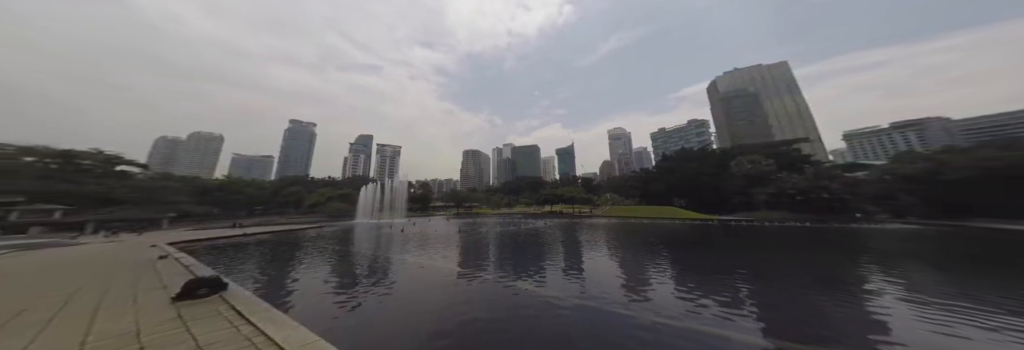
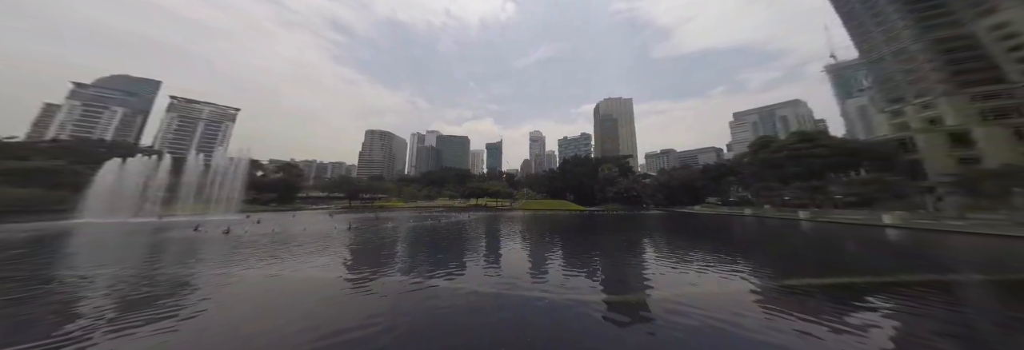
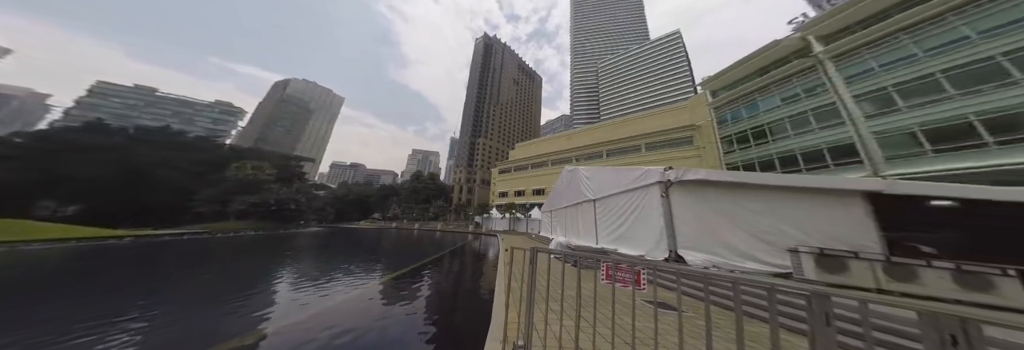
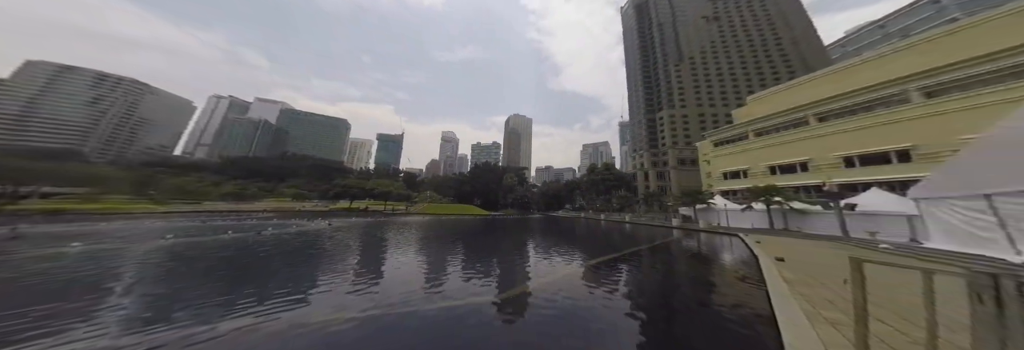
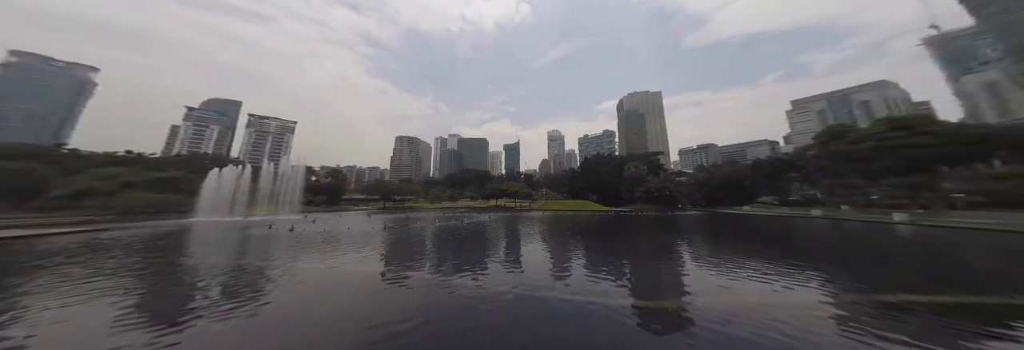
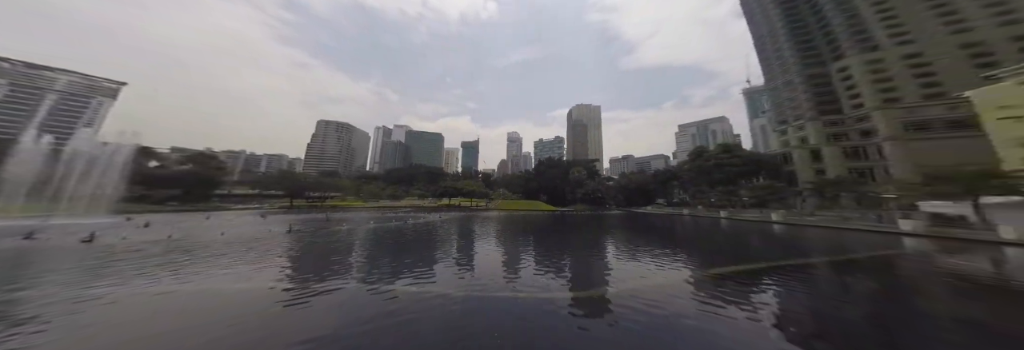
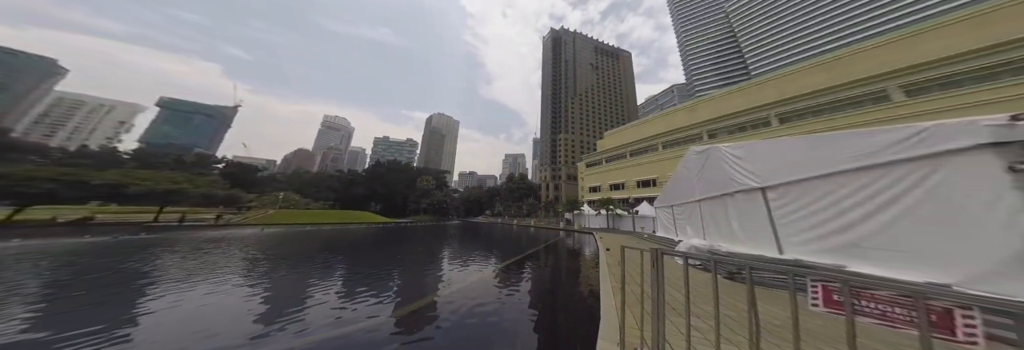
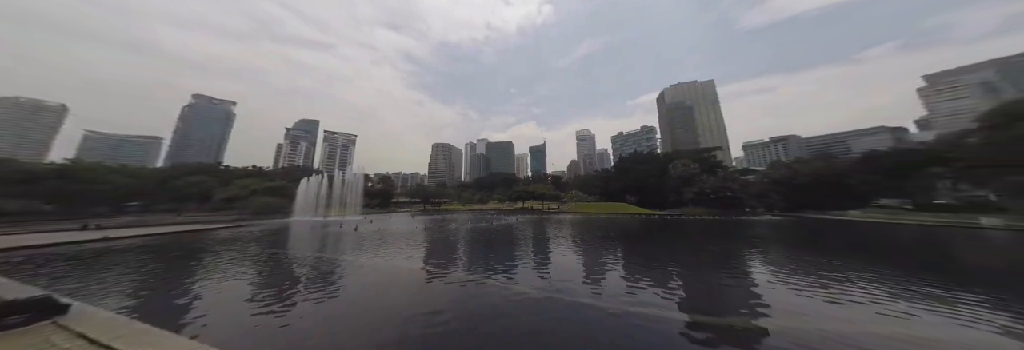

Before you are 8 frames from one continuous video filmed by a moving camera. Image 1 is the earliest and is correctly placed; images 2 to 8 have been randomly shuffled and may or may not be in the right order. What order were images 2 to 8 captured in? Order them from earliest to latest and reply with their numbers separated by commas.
8, 5, 2, 6, 4, 7, 3
